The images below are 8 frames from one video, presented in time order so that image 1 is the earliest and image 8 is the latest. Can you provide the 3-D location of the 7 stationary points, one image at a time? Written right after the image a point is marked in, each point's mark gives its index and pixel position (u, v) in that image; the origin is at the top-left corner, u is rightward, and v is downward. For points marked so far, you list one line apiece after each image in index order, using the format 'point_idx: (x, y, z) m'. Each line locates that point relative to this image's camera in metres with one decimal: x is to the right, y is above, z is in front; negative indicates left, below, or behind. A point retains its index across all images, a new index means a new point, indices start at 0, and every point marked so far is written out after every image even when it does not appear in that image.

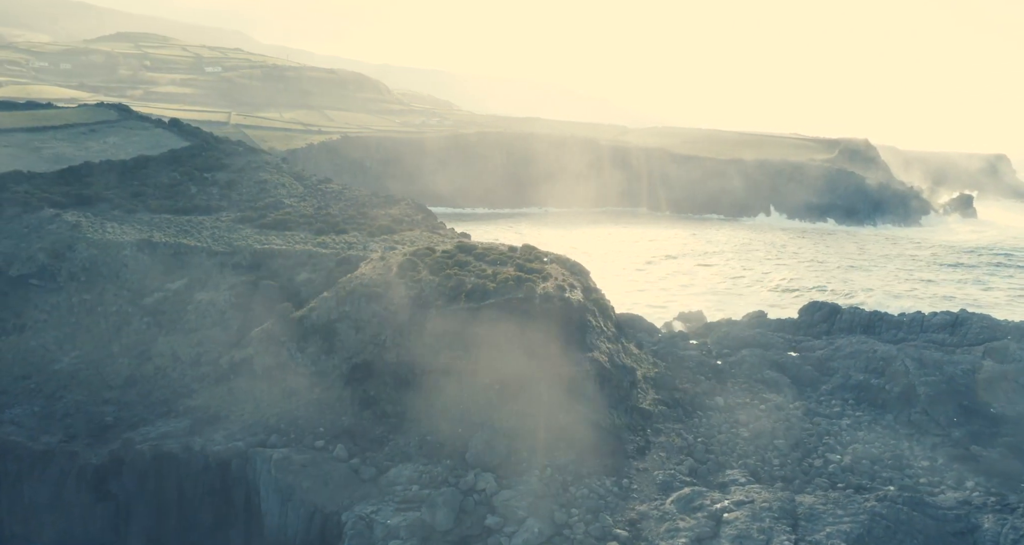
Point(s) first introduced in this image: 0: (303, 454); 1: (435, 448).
0: (-5.4, -4.6, +18.2) m
1: (-2.2, -4.7, +19.4) m
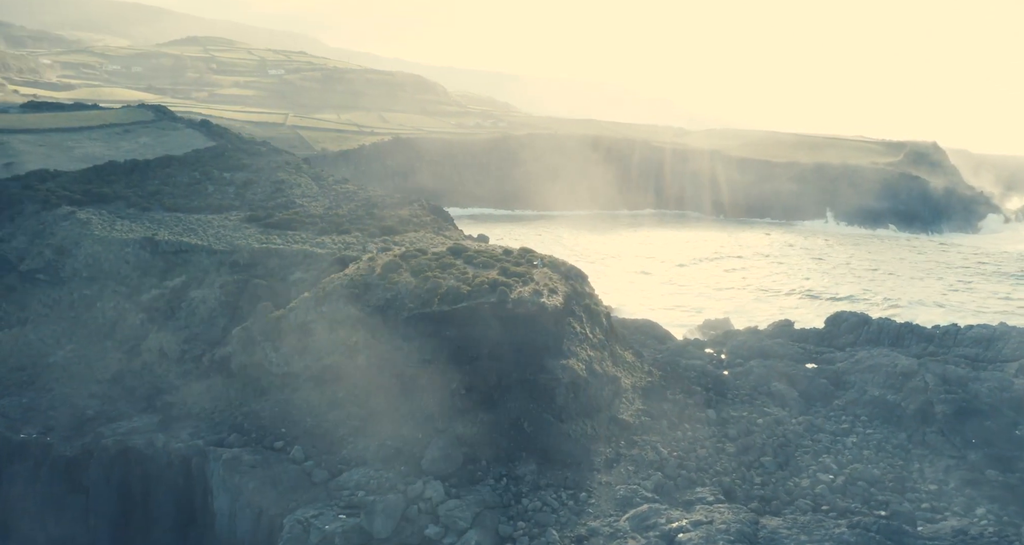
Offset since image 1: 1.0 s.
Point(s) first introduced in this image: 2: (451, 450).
0: (-6.5, -4.6, +18.1) m
1: (-3.2, -4.8, +19.1) m
2: (-1.7, -4.6, +18.8) m
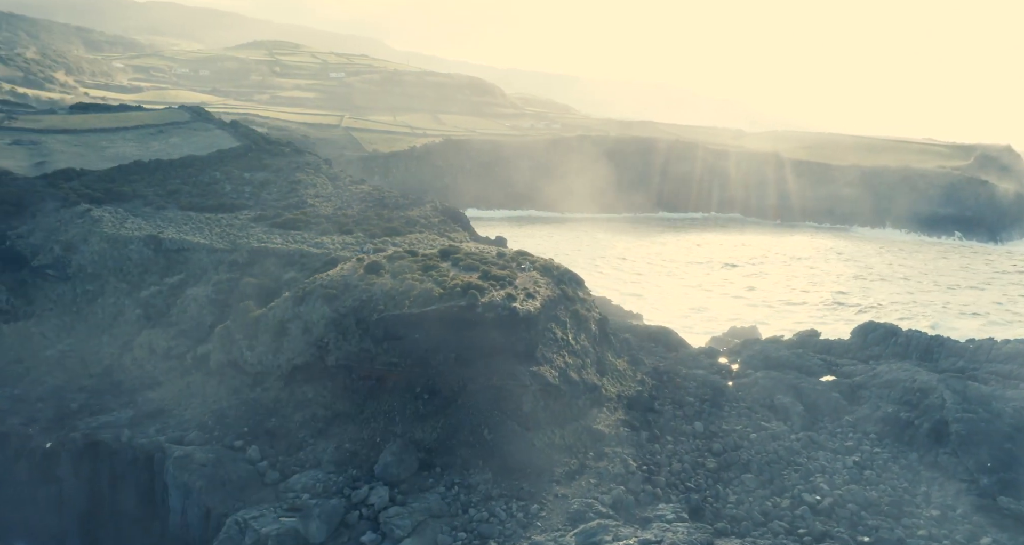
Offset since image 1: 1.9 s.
0: (-7.7, -4.6, +18.2) m
1: (-4.3, -4.8, +18.9) m
2: (-2.8, -4.7, +18.5) m
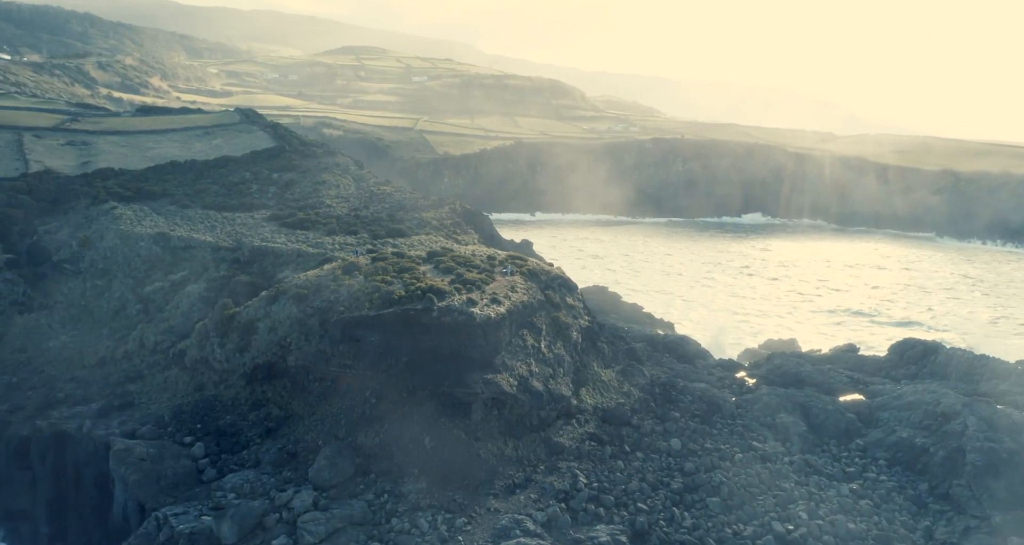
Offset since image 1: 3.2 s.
0: (-9.3, -4.5, +18.5) m
1: (-5.9, -4.8, +18.8) m
2: (-4.4, -4.7, +18.2) m
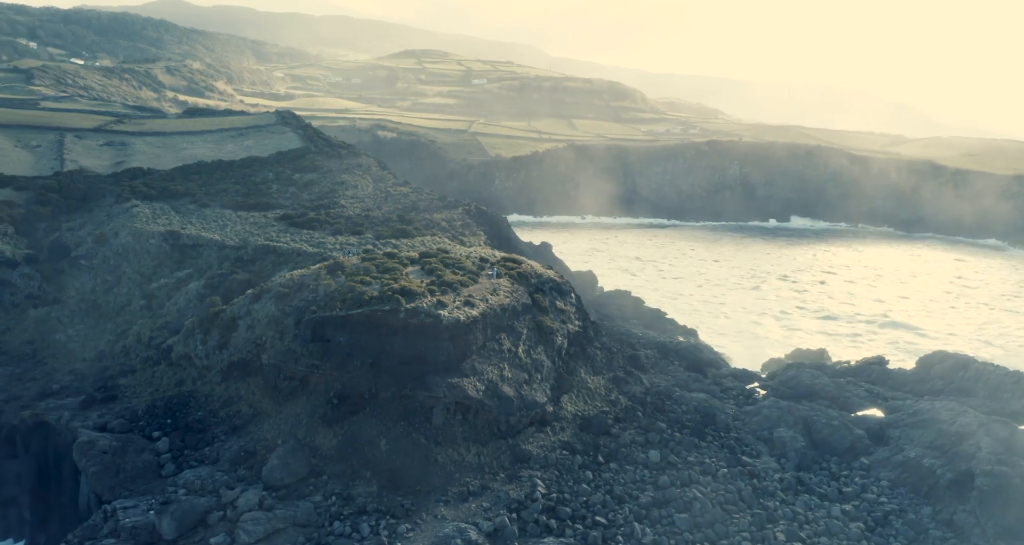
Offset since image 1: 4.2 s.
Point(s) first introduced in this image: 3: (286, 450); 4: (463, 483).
0: (-10.4, -4.4, +18.8) m
1: (-6.9, -4.8, +18.9) m
2: (-5.5, -4.7, +18.2) m
3: (-5.8, -4.6, +18.4) m
4: (-1.2, -5.4, +18.4) m
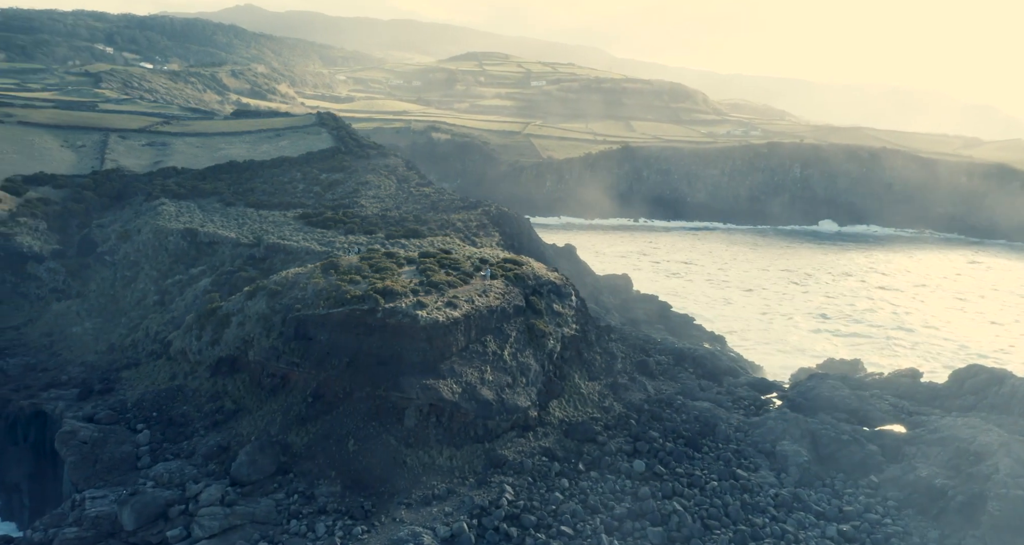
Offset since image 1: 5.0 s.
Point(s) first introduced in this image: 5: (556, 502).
0: (-11.1, -4.3, +19.3) m
1: (-7.7, -4.7, +19.1) m
2: (-6.3, -4.7, +18.3) m
3: (-6.6, -4.5, +18.5) m
4: (-2.1, -5.4, +18.2) m
5: (+1.2, -5.9, +18.6) m
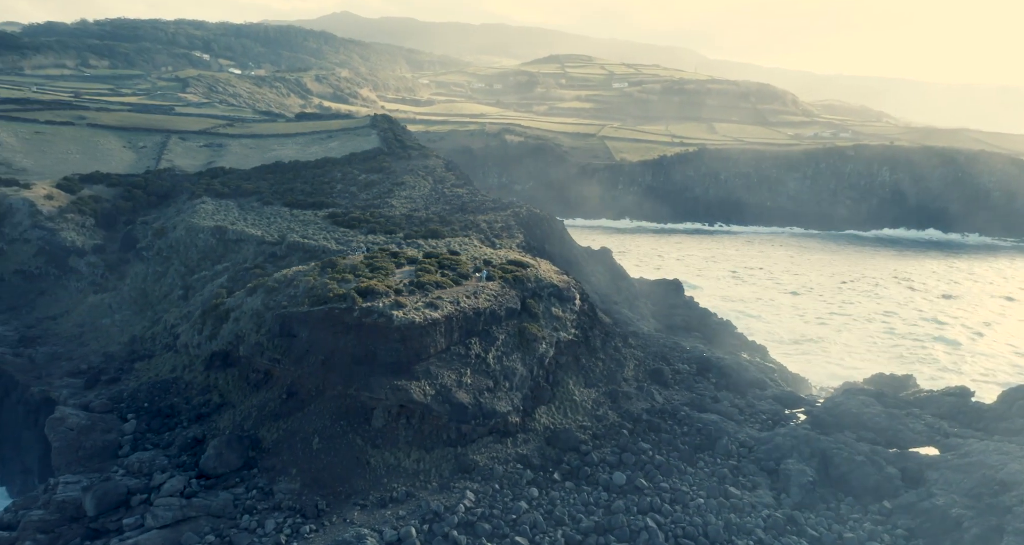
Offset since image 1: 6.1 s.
0: (-11.9, -4.2, +20.1) m
1: (-8.5, -4.6, +19.6) m
2: (-7.3, -4.6, +18.6) m
3: (-7.5, -4.4, +18.9) m
4: (-3.1, -5.4, +18.0) m
5: (+0.2, -6.0, +18.1) m
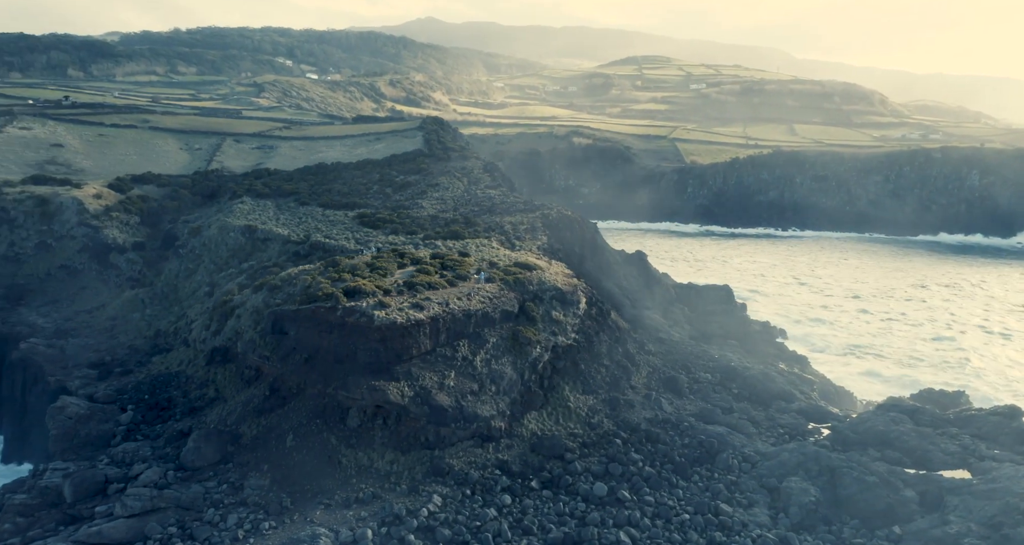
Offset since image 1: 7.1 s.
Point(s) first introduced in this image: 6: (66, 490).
0: (-12.4, -4.0, +21.0) m
1: (-9.2, -4.5, +20.1) m
2: (-8.0, -4.6, +19.1) m
3: (-8.2, -4.4, +19.3) m
4: (-3.9, -5.4, +18.0) m
5: (-0.6, -6.1, +17.7) m
6: (-10.8, -5.3, +17.5) m
